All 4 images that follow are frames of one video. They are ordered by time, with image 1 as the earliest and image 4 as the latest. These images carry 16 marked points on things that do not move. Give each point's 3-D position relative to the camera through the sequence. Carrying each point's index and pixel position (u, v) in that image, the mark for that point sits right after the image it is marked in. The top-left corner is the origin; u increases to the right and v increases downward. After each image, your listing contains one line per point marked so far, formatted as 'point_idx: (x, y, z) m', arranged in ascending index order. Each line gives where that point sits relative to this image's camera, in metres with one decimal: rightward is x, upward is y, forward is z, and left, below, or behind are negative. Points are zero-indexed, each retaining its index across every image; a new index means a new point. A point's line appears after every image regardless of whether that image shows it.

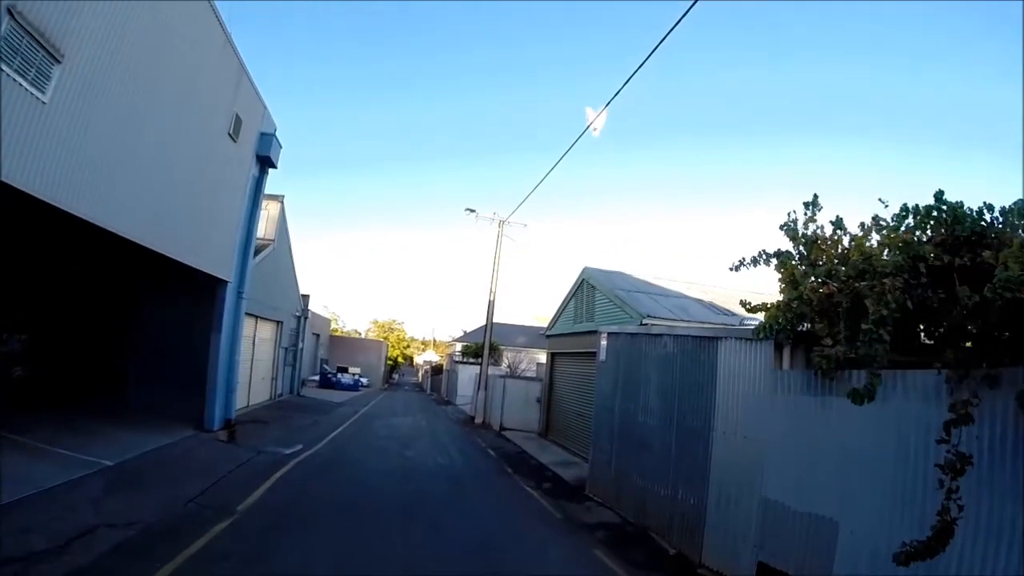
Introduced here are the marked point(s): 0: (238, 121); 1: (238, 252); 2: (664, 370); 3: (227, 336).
0: (-4.4, +2.8, +11.5) m
1: (-5.5, +0.8, +13.5) m
2: (+2.0, -1.1, +9.0) m
3: (-5.7, -0.9, +13.6) m
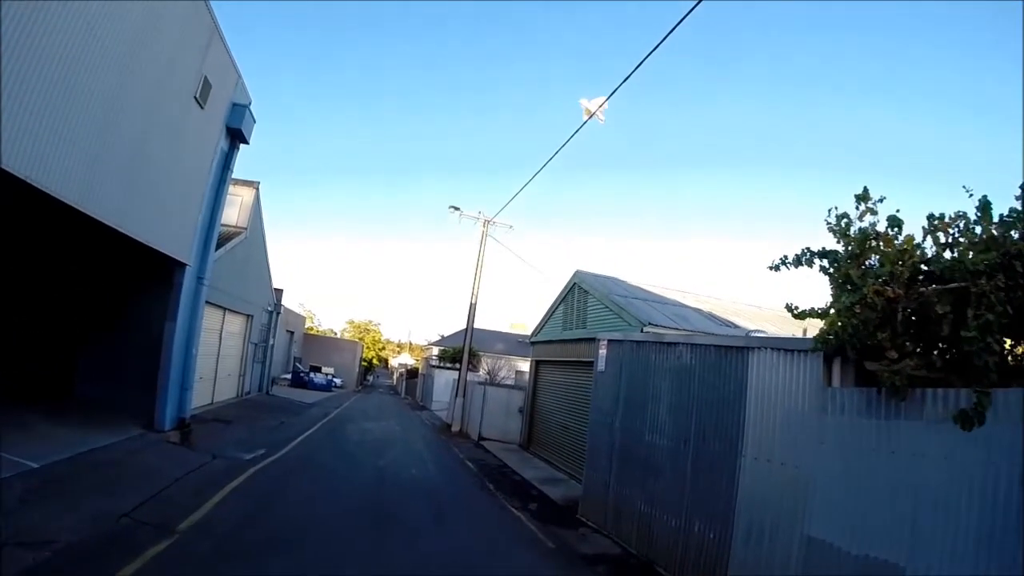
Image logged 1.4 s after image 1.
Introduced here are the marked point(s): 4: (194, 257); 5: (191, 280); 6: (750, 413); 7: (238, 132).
0: (-4.4, +3.0, +10.3) m
1: (-5.6, +1.0, +12.3) m
2: (+1.9, -1.1, +8.0) m
3: (-5.9, -0.7, +12.3) m
4: (-5.7, +0.6, +12.1) m
5: (-5.8, +0.2, +12.3) m
6: (+2.4, -1.2, +6.8) m
7: (-4.9, +2.8, +12.2) m
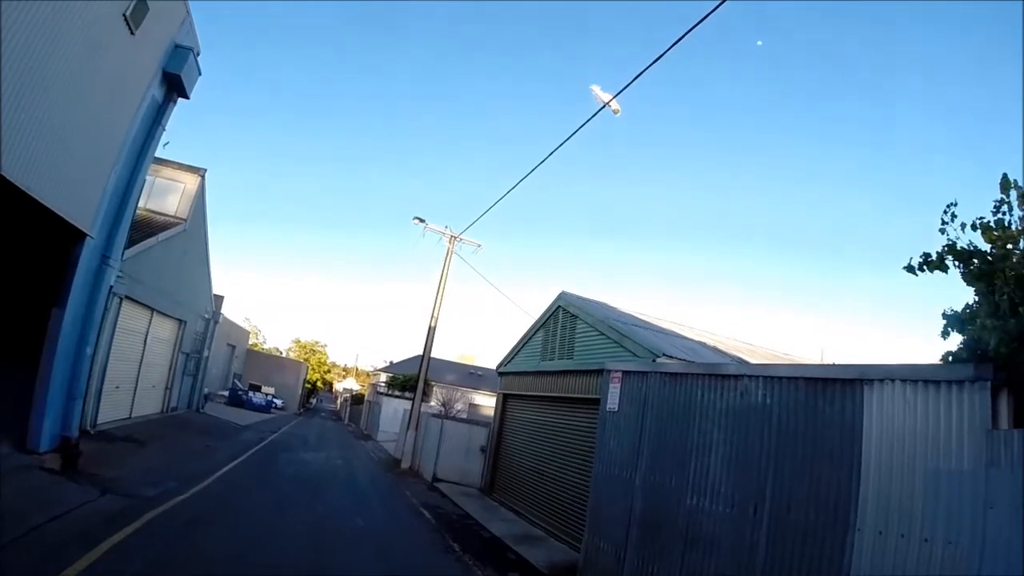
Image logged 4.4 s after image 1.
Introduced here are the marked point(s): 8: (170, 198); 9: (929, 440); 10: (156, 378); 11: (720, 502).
0: (-4.2, +3.2, +8.1) m
1: (-5.6, +1.2, +9.9) m
2: (+2.0, -1.3, +6.0) m
3: (-6.1, -0.4, +9.8) m
4: (-5.7, +0.8, +9.7) m
5: (-5.9, +0.4, +9.8) m
6: (+2.5, -1.4, +4.8) m
7: (-4.8, +2.9, +9.9) m
8: (-9.0, +2.3, +18.0) m
9: (+2.7, -1.1, +4.5) m
10: (-10.1, -2.5, +19.4) m
11: (+1.8, -1.9, +5.9) m
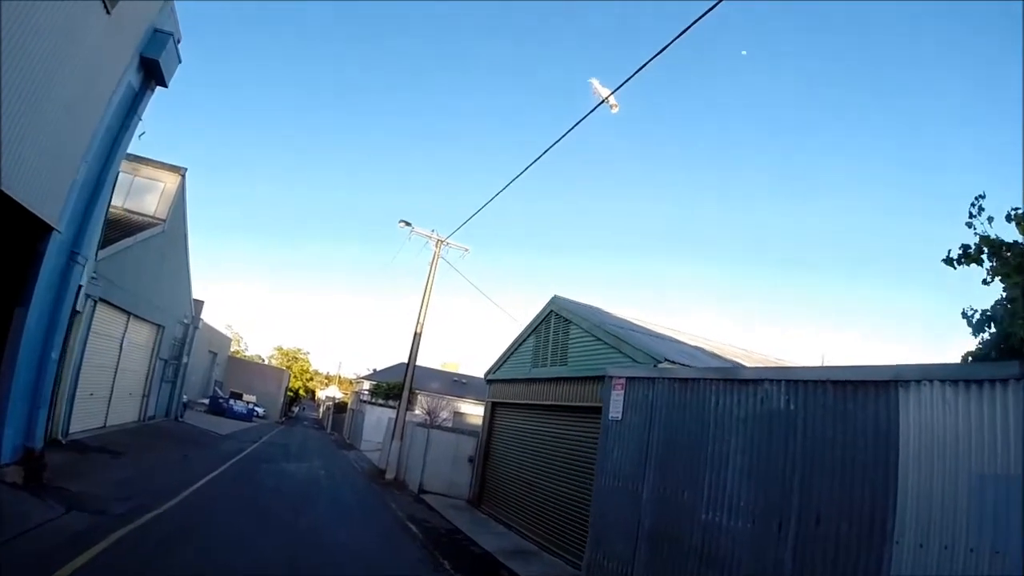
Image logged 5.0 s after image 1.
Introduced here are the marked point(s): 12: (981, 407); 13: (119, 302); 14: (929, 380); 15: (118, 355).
0: (-4.2, +3.2, +7.6) m
1: (-5.7, +1.2, +9.3) m
2: (+2.0, -1.3, +5.6) m
3: (-6.2, -0.4, +9.3) m
4: (-5.8, +0.8, +9.1) m
5: (-6.0, +0.4, +9.3) m
6: (+2.5, -1.3, +4.4) m
7: (-4.8, +2.9, +9.4) m
8: (-9.2, +2.3, +17.4) m
9: (+2.8, -1.1, +4.1) m
10: (-10.4, -2.7, +18.7) m
11: (+1.8, -1.9, +5.5) m
12: (+2.8, -0.8, +4.1) m
13: (-8.7, -0.3, +15.2) m
14: (+2.7, -0.7, +4.4) m
15: (-9.6, -1.7, +16.9) m
